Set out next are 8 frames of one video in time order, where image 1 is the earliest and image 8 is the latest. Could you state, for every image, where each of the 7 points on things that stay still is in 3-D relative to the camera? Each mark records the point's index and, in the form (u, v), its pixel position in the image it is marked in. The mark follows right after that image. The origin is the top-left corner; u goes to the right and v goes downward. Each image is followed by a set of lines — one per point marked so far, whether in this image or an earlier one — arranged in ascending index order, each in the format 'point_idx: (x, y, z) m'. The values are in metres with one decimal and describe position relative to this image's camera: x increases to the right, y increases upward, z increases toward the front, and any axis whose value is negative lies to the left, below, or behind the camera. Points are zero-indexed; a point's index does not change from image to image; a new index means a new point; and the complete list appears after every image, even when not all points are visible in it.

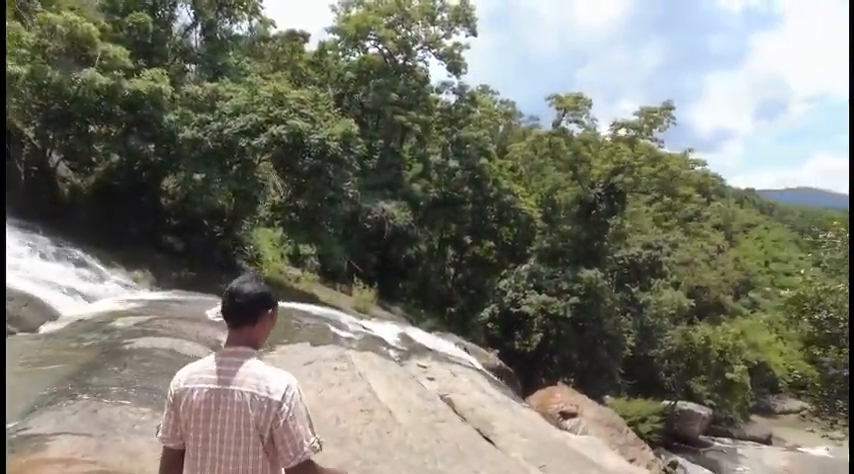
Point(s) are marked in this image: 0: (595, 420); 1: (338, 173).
0: (+3.9, -4.2, +16.7) m
1: (-2.1, +1.6, +17.0) m
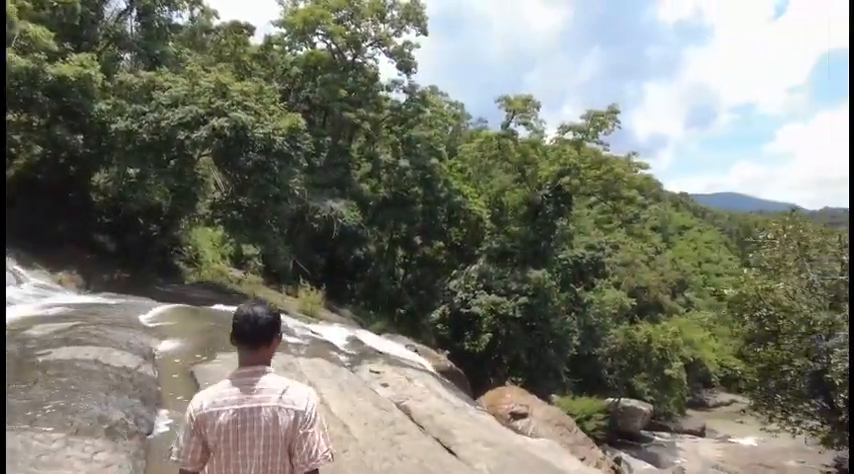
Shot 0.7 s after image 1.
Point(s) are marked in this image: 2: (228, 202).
0: (+2.7, -4.2, +16.4) m
1: (-3.3, +1.6, +16.3) m
2: (-4.7, +0.9, +16.5) m
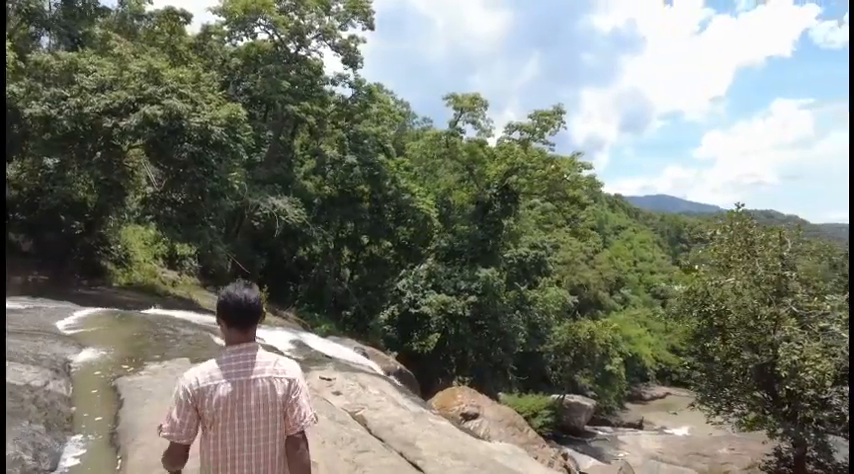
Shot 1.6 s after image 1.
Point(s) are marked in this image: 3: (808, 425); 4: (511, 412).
0: (+1.6, -4.1, +15.9) m
1: (-4.4, +1.6, +15.3) m
2: (-5.8, +0.9, +15.4) m
3: (+8.2, -4.0, +15.1) m
4: (+1.9, -4.0, +16.2) m
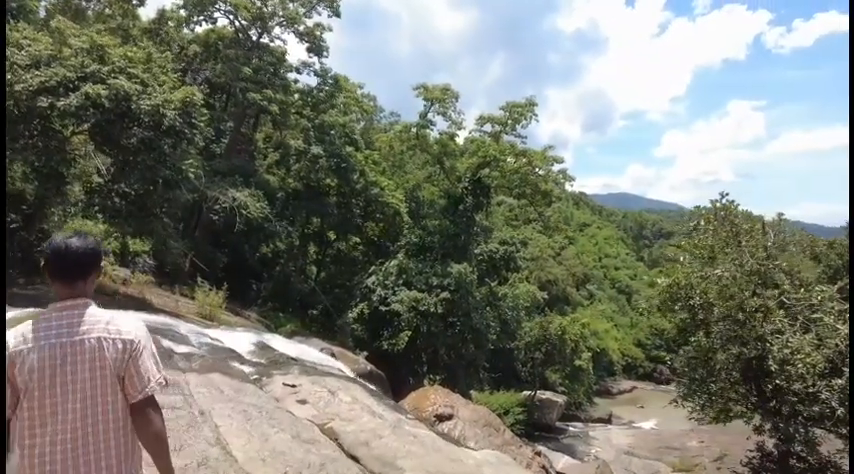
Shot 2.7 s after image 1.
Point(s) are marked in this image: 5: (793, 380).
0: (+1.0, -4.0, +15.1) m
1: (-5.0, +1.8, +14.2) m
2: (-6.4, +1.0, +14.2) m
3: (+7.6, -3.8, +14.6) m
4: (+1.3, -3.9, +15.4) m
5: (+7.3, -2.9, +14.3) m
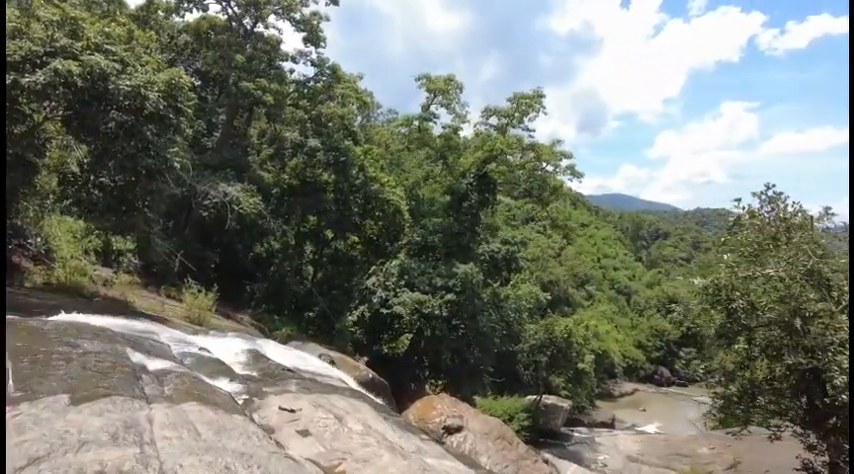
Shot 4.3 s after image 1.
0: (+1.2, -3.9, +13.9) m
1: (-4.9, +1.8, +13.0) m
2: (-6.2, +1.1, +13.0) m
3: (+7.7, -3.7, +13.5) m
4: (+1.5, -3.8, +14.2) m
5: (+7.5, -2.9, +13.2) m
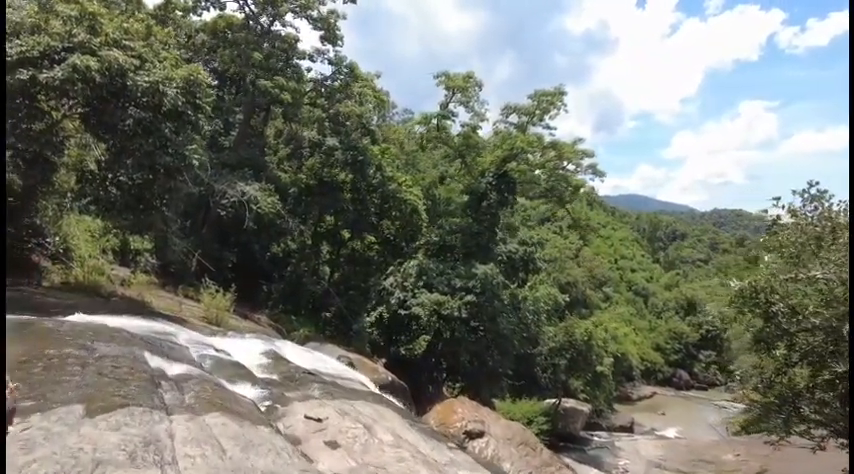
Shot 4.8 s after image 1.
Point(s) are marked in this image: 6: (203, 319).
0: (+1.6, -3.9, +13.6) m
1: (-4.5, +1.8, +12.8) m
2: (-5.9, +1.1, +12.9) m
3: (+8.1, -3.8, +13.1) m
4: (+1.9, -3.8, +13.9) m
5: (+7.9, -2.9, +12.7) m
6: (-4.6, -1.7, +14.4) m
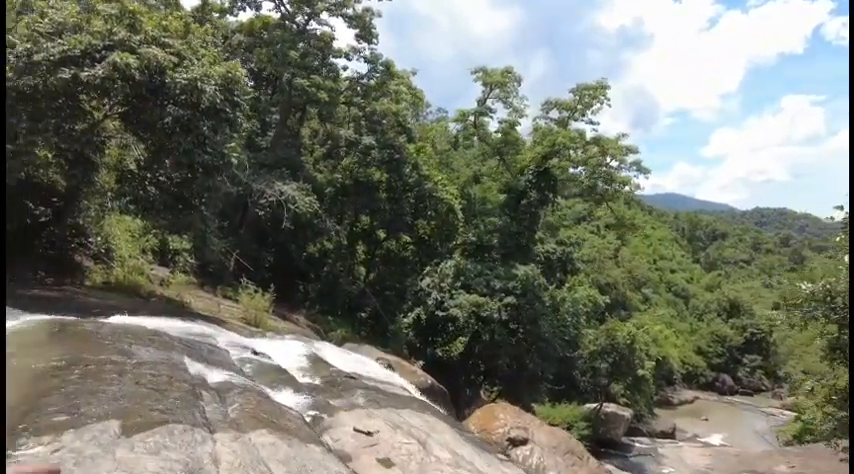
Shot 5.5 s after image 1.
0: (+2.3, -3.9, +13.2) m
1: (-3.7, +1.8, +12.6) m
2: (-5.1, +1.1, +12.8) m
3: (+8.9, -3.7, +12.3) m
4: (+2.7, -3.8, +13.4) m
5: (+8.6, -2.9, +12.0) m
6: (-3.7, -1.7, +14.3) m
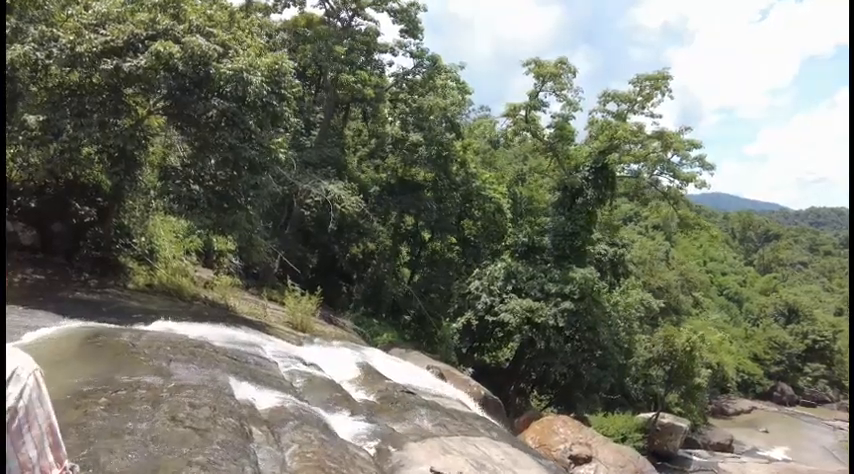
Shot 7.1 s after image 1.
0: (+3.3, -3.9, +12.2) m
1: (-2.8, +1.8, +12.0) m
2: (-4.1, +1.1, +12.3) m
3: (+9.8, -3.8, +11.0) m
4: (+3.7, -3.8, +12.5) m
5: (+9.5, -2.9, +10.7) m
6: (-2.7, -1.7, +13.7) m
